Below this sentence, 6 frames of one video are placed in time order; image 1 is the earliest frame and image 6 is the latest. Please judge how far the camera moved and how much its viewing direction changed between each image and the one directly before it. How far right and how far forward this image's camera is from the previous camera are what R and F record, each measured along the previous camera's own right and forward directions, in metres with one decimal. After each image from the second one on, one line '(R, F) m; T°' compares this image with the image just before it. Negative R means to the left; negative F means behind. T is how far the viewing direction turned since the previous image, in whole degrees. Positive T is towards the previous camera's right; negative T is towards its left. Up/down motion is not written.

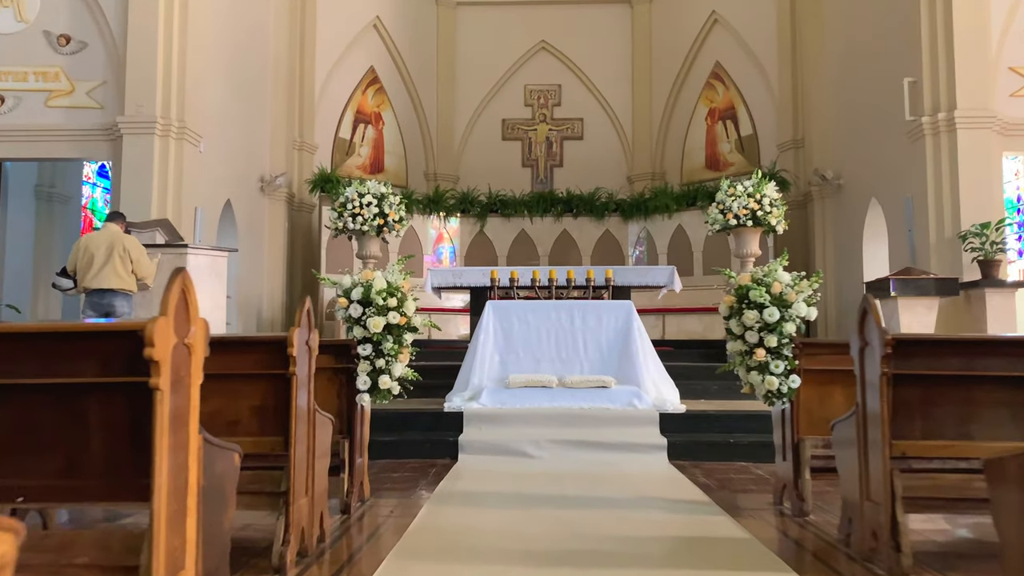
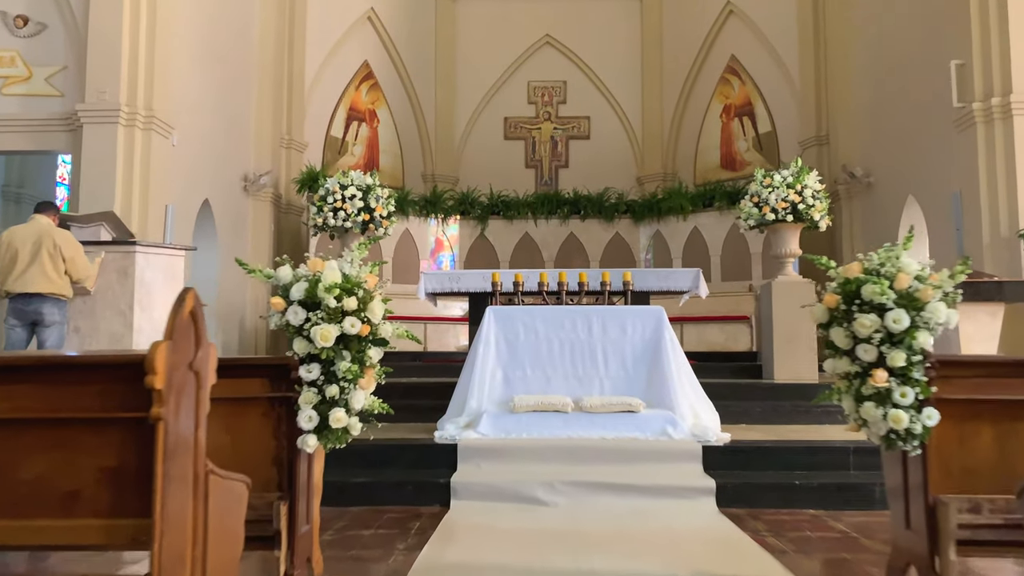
(0.0, +0.8) m; 0°
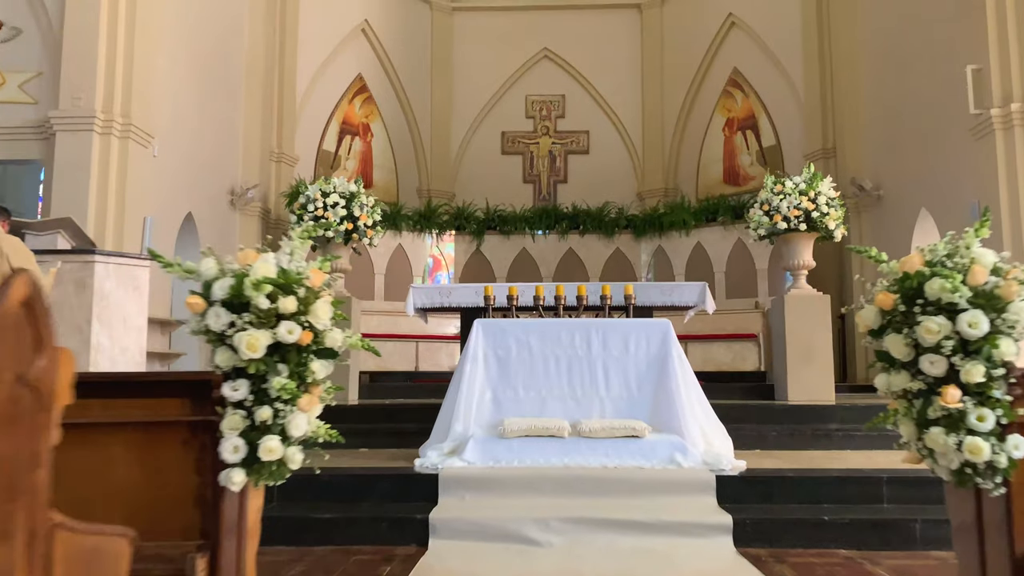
(0.0, +0.4) m; 0°
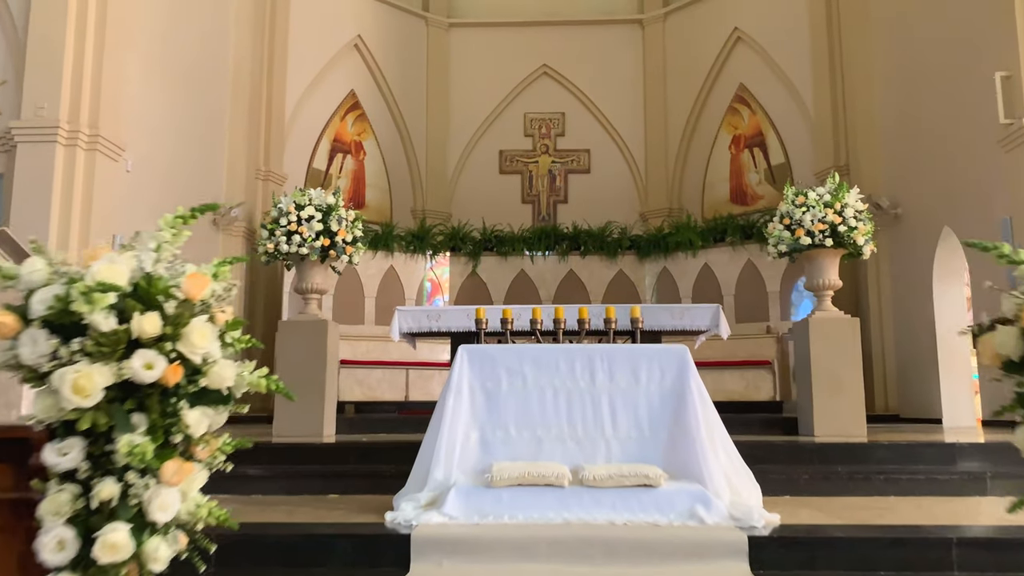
(0.0, +0.5) m; 0°
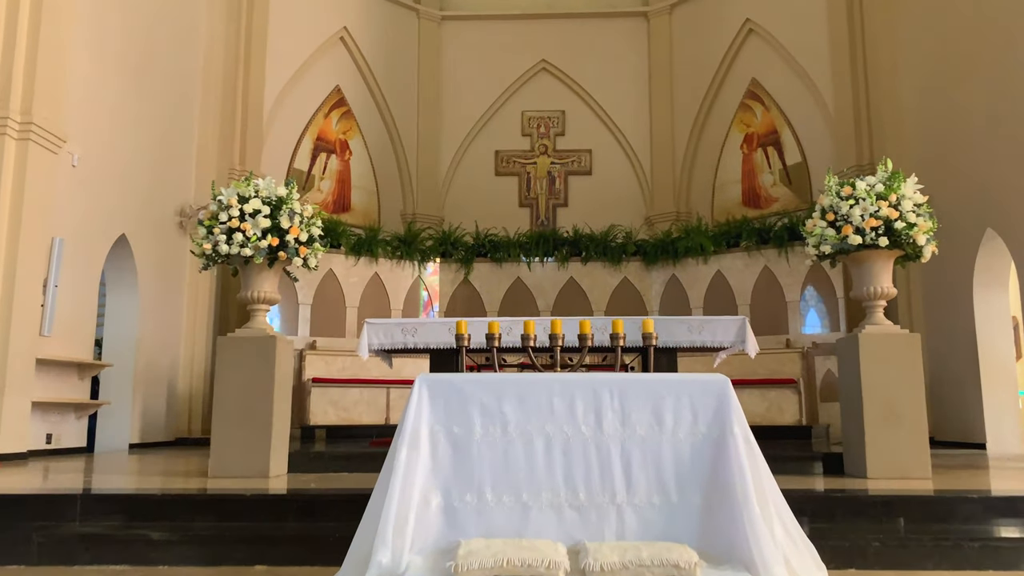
(+0.1, +0.8) m; 0°
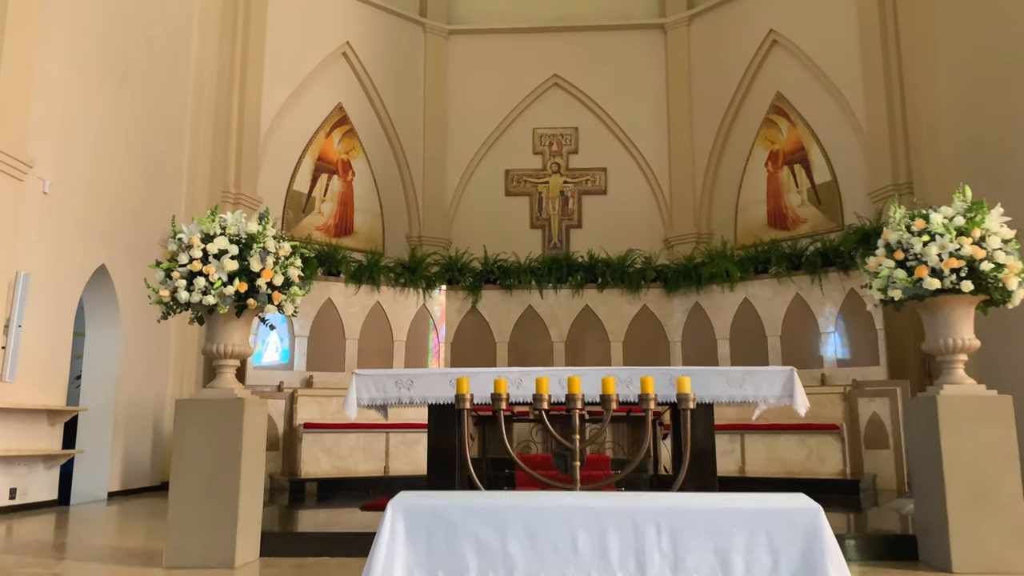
(0.0, +0.6) m; -1°
